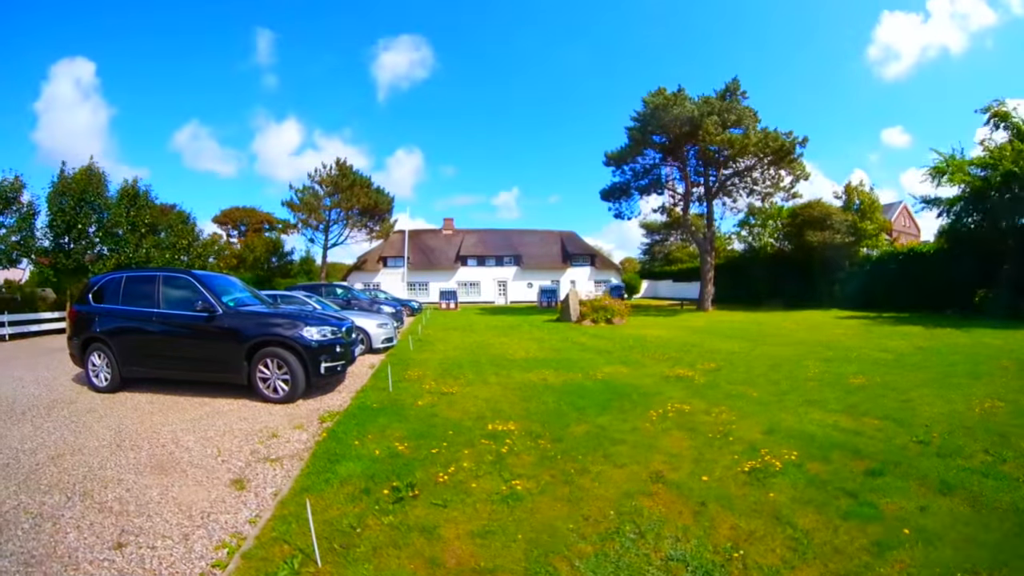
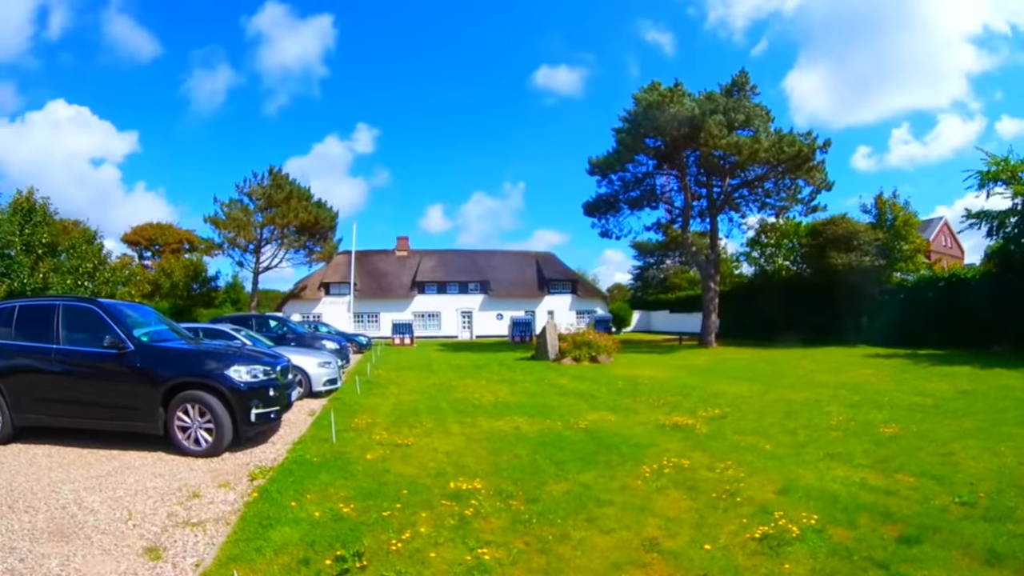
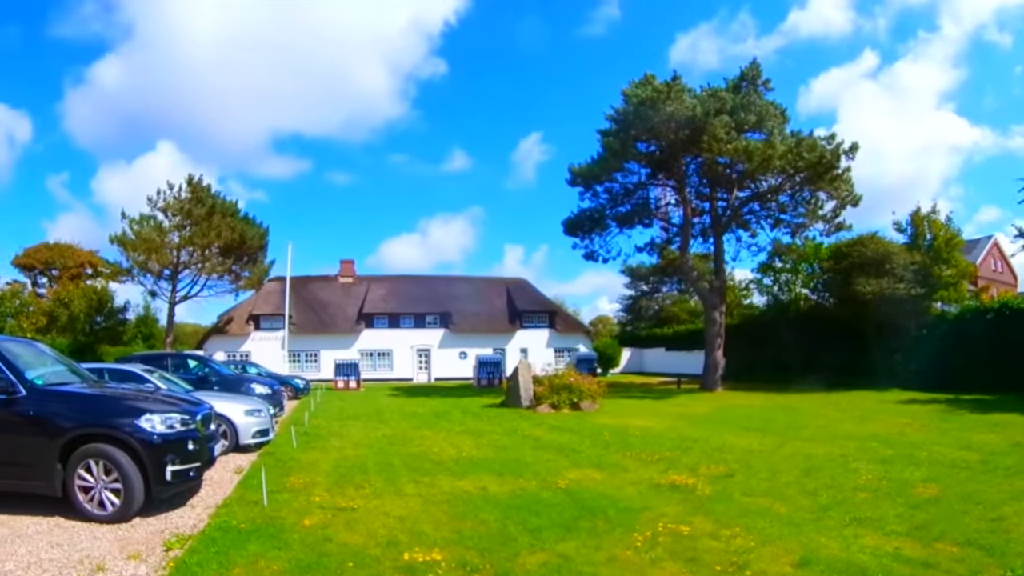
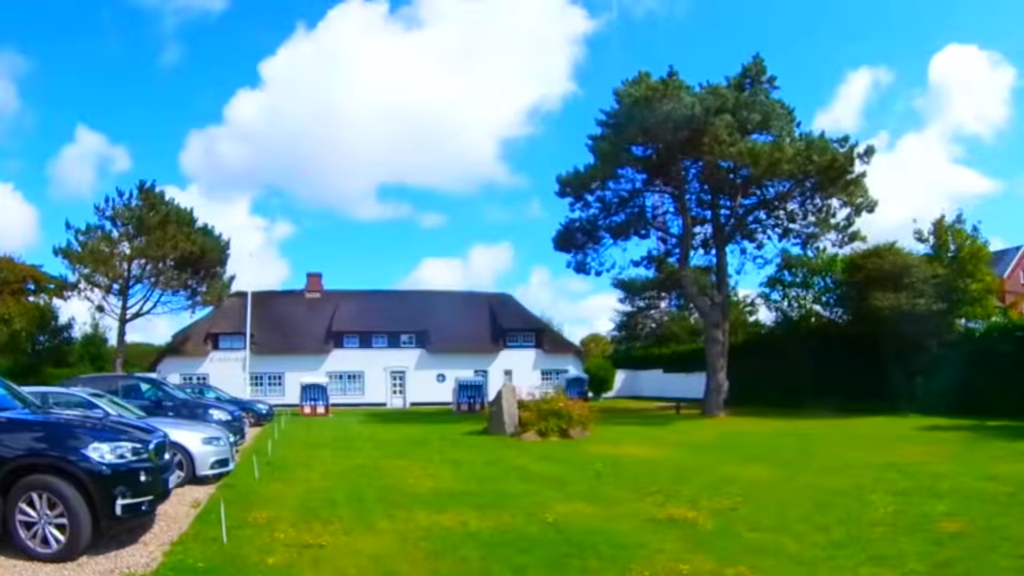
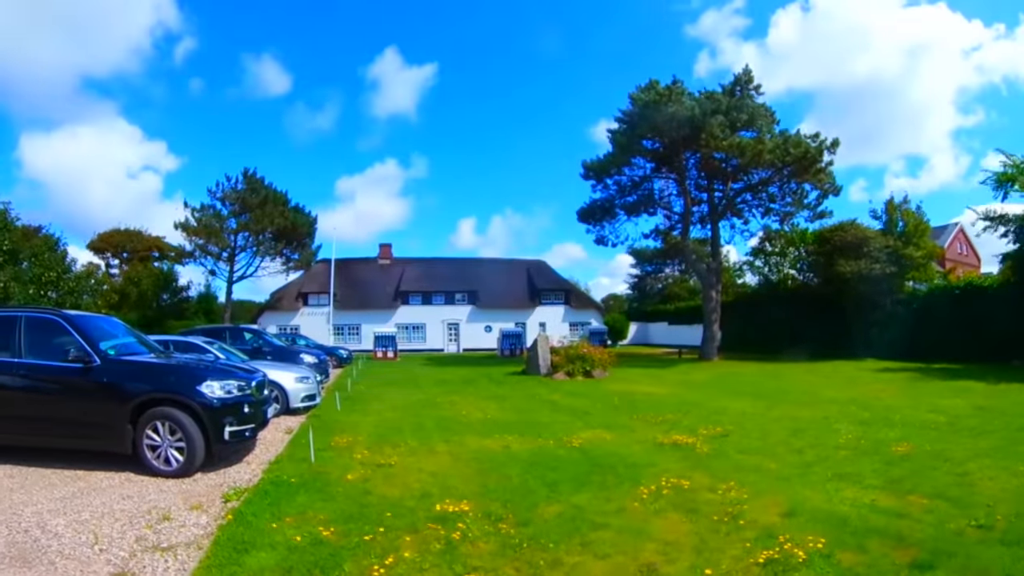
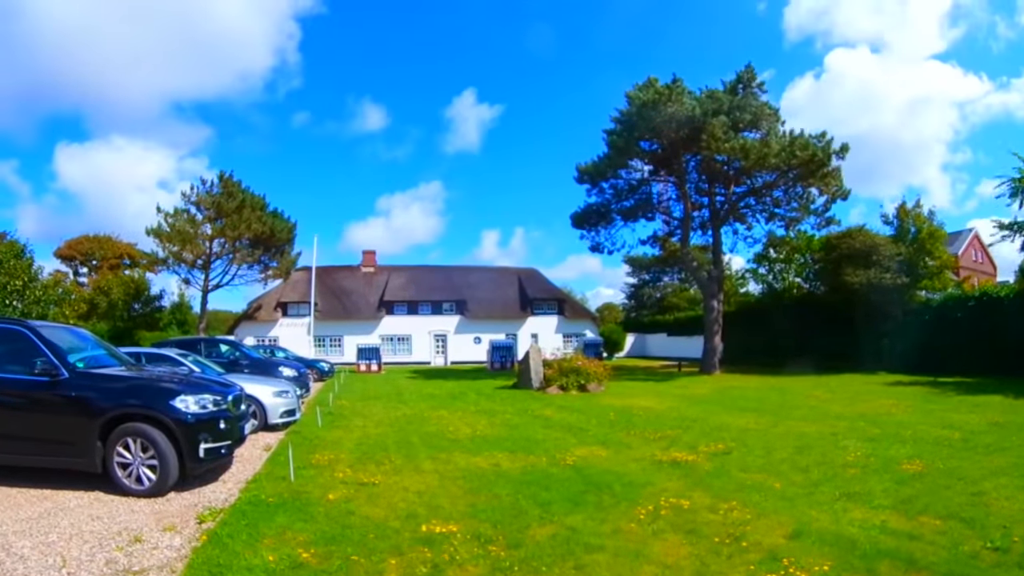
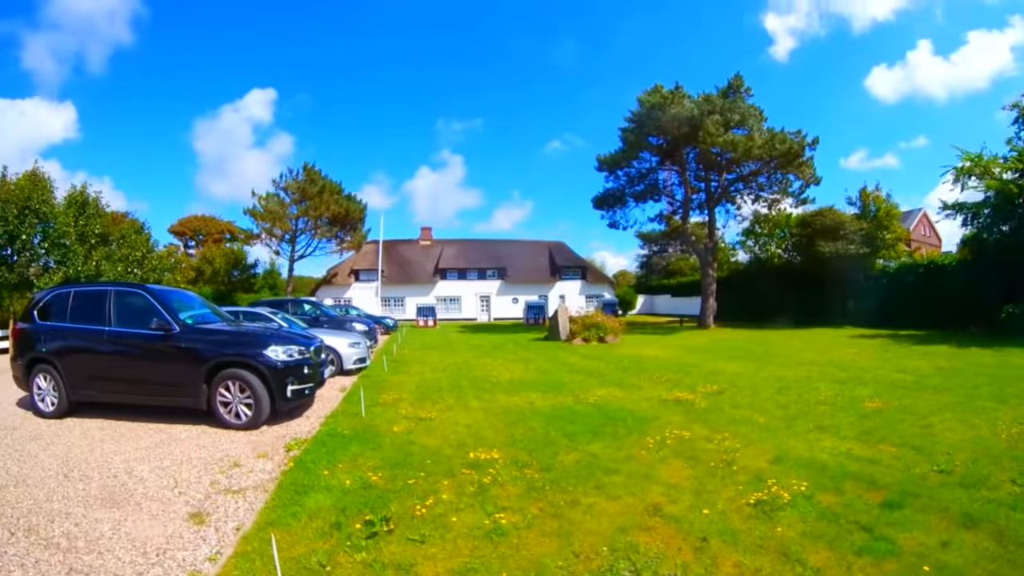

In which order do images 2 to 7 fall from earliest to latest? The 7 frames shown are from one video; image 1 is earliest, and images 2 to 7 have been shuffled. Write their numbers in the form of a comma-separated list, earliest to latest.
7, 2, 5, 6, 3, 4
